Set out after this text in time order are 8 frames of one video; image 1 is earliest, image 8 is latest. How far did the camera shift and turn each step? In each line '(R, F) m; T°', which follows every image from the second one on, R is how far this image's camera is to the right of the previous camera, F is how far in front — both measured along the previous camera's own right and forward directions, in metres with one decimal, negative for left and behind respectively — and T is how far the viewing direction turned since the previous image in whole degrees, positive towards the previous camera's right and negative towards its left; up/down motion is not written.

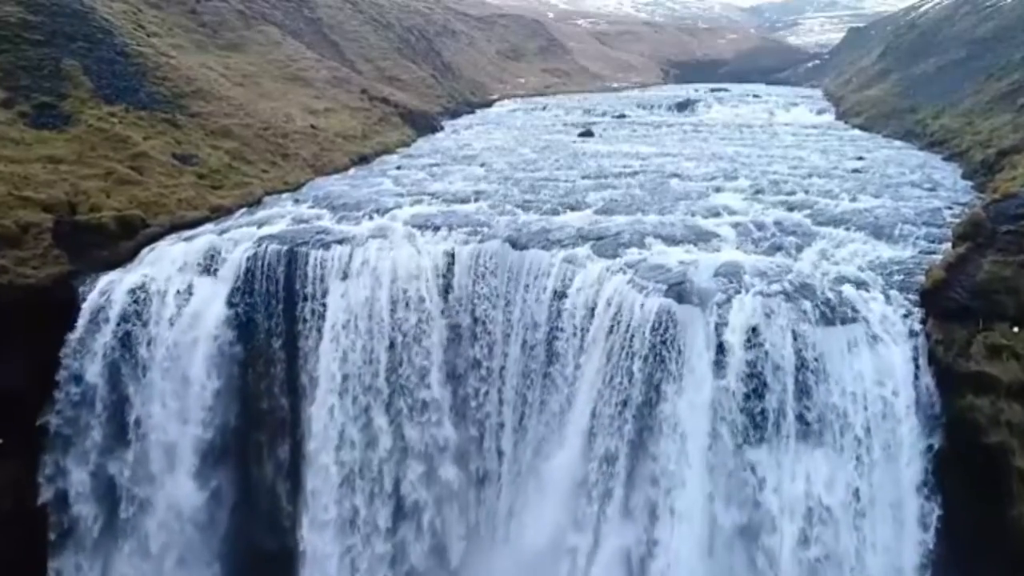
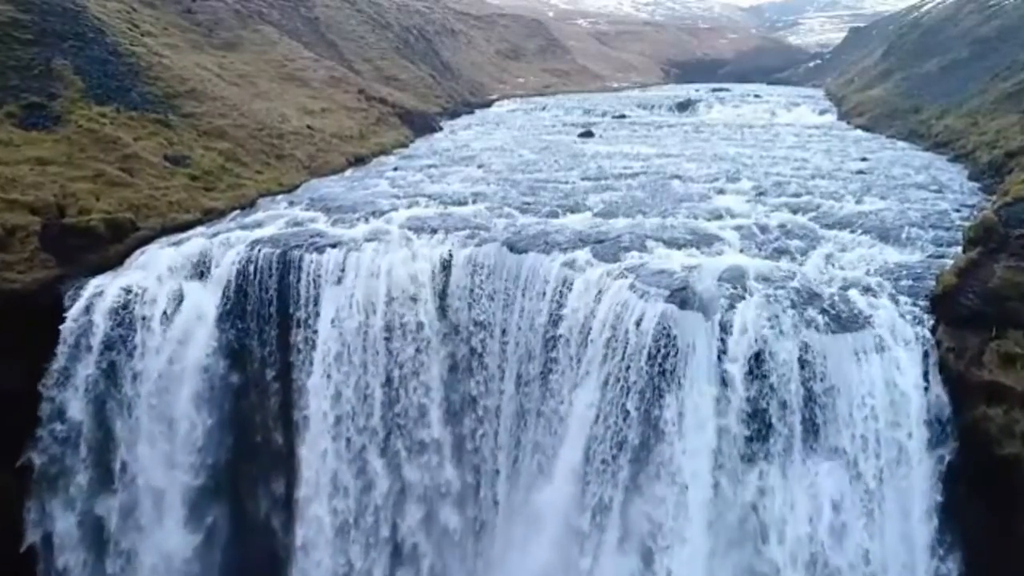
(+0.1, +0.8) m; 0°
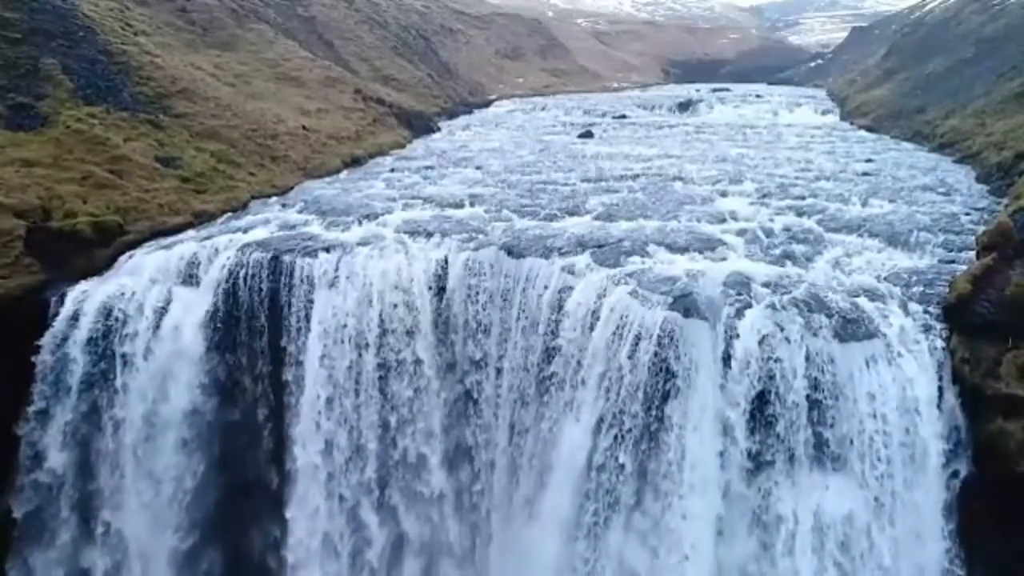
(+0.1, +0.9) m; 0°
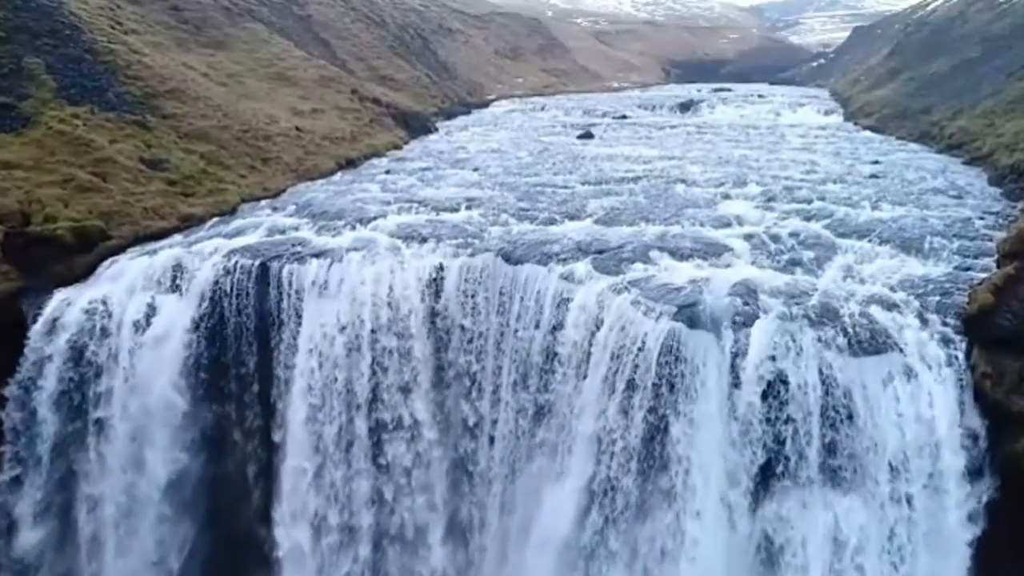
(+0.1, +1.2) m; 0°
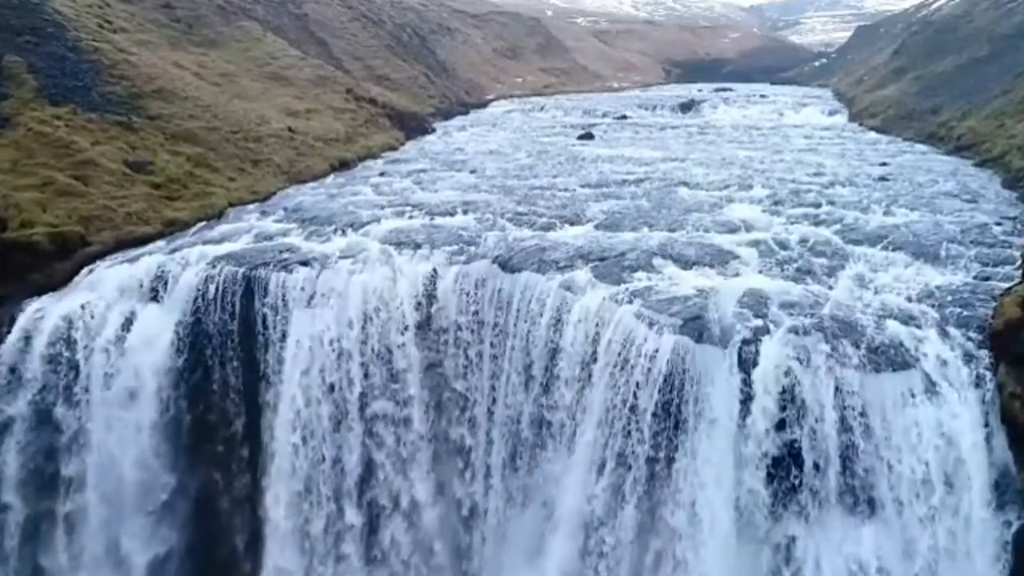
(+0.1, +1.4) m; 0°
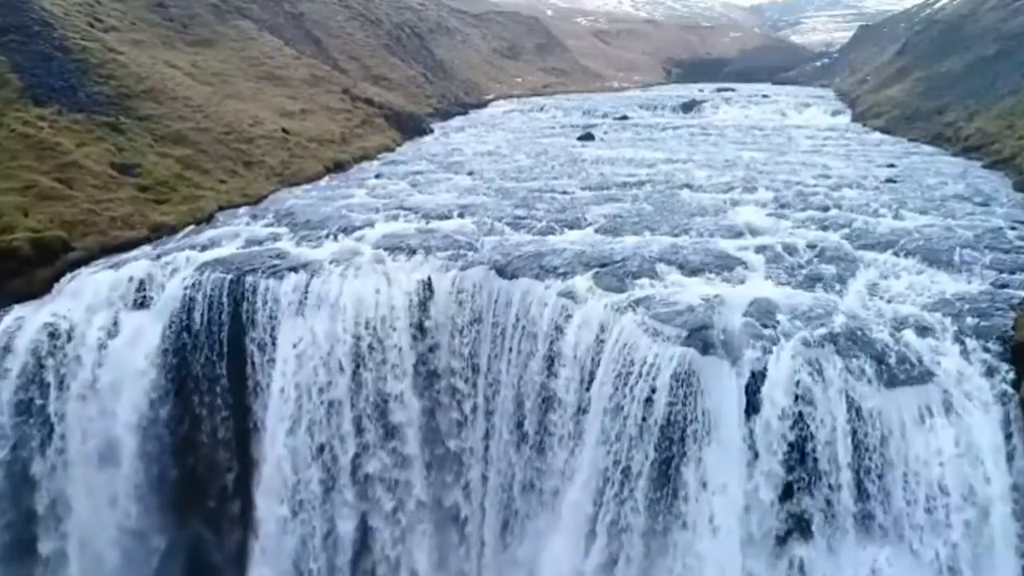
(+0.1, +1.1) m; 0°
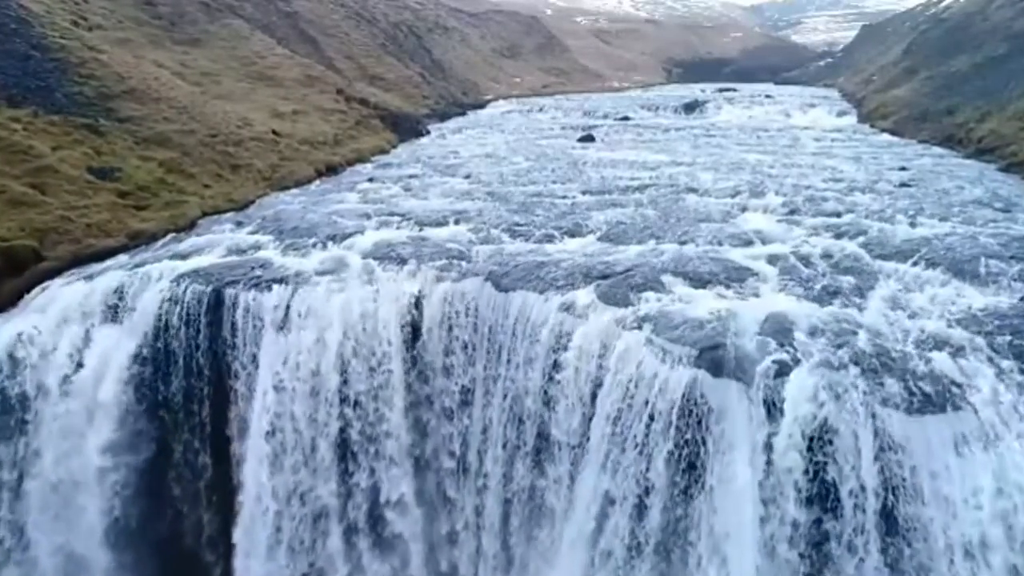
(+0.1, +1.7) m; 0°
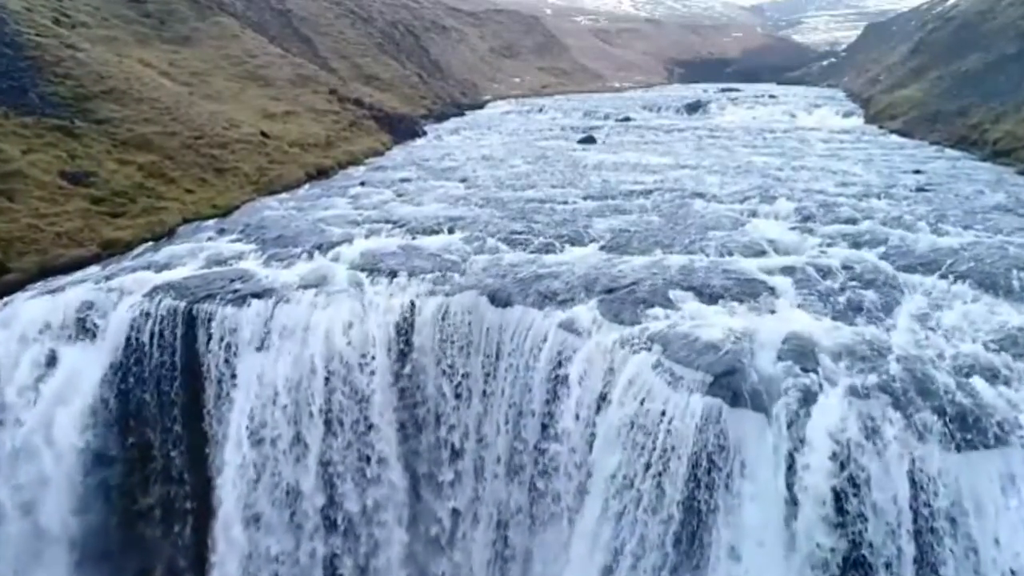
(+0.1, +1.9) m; 0°
